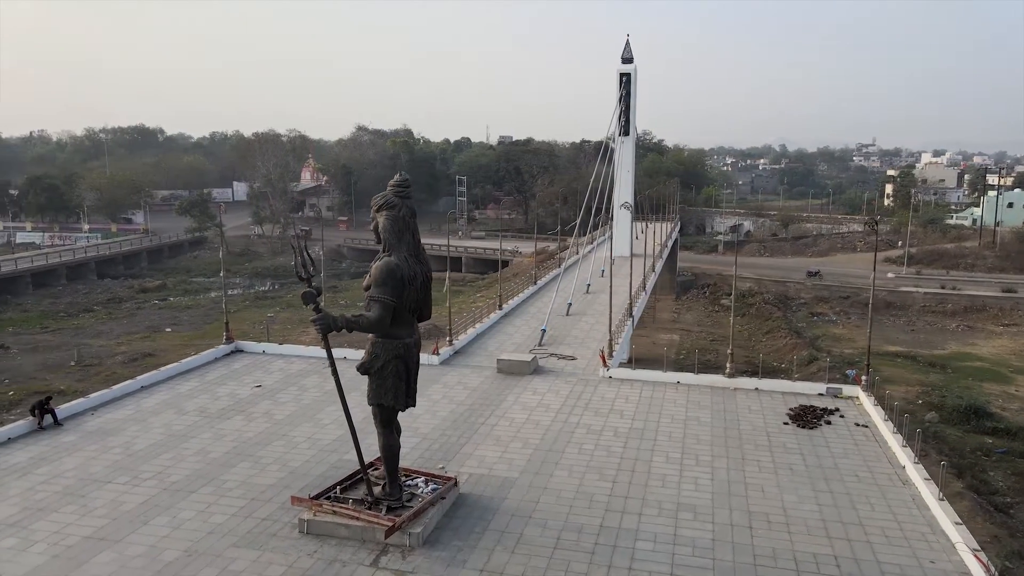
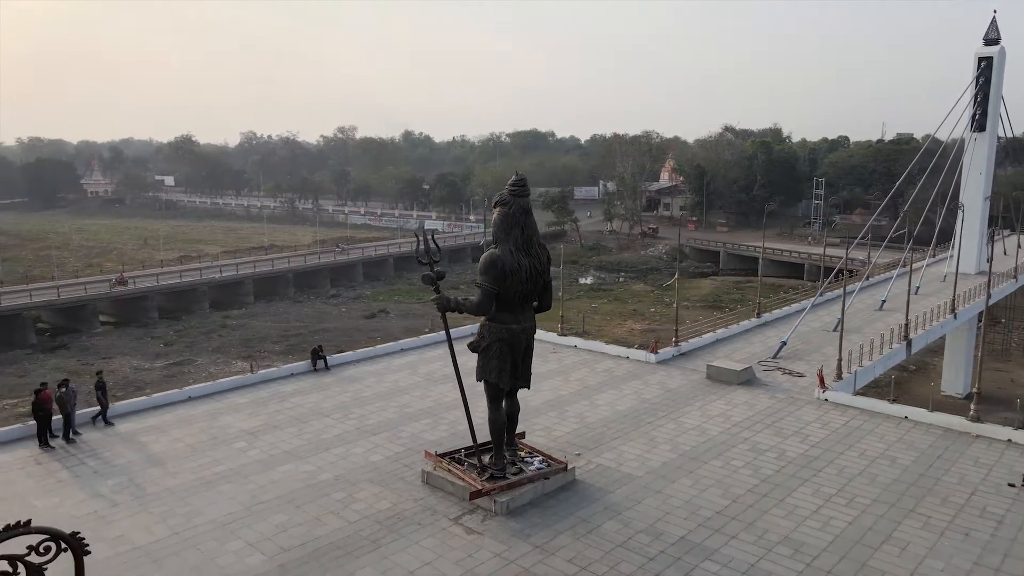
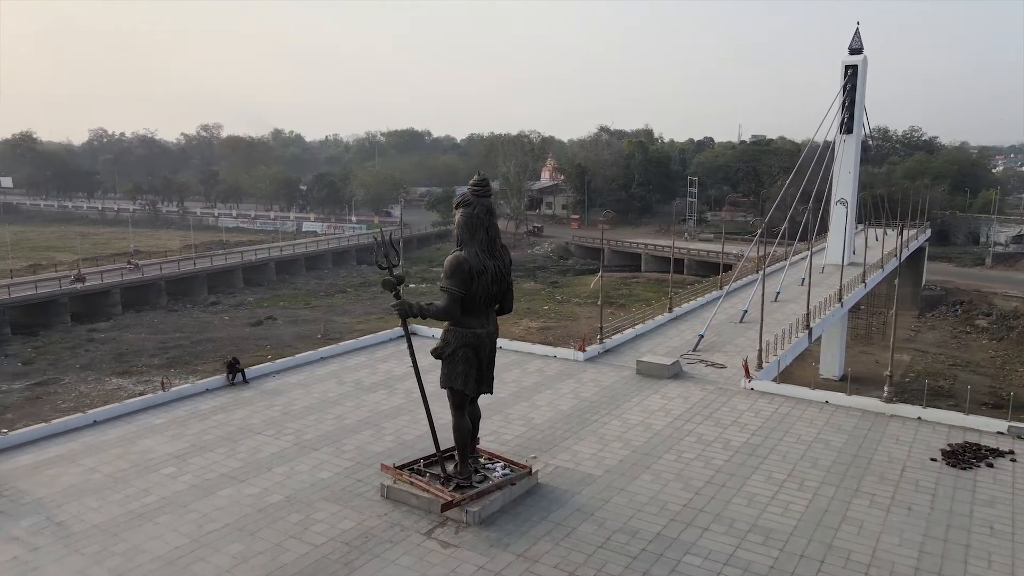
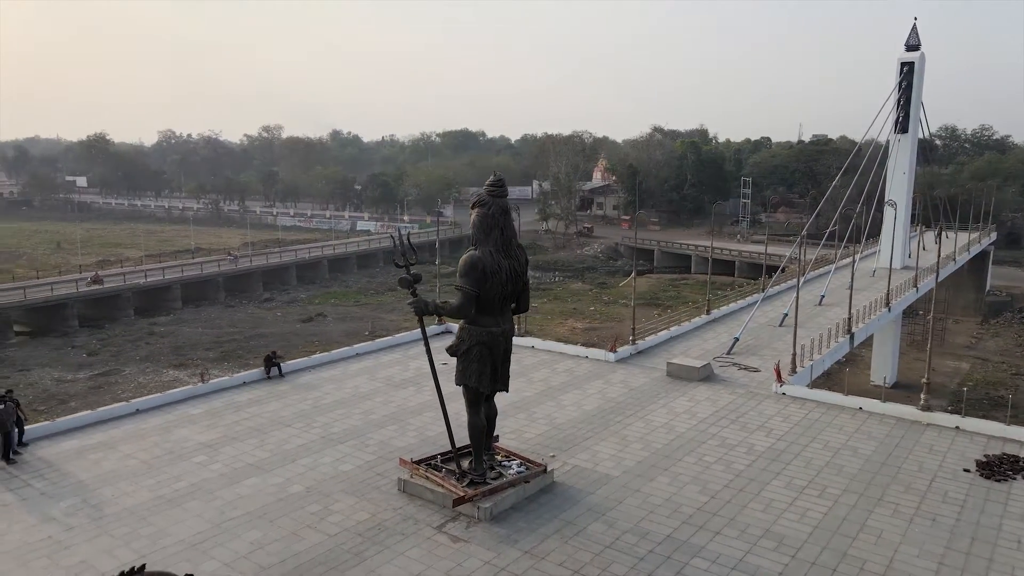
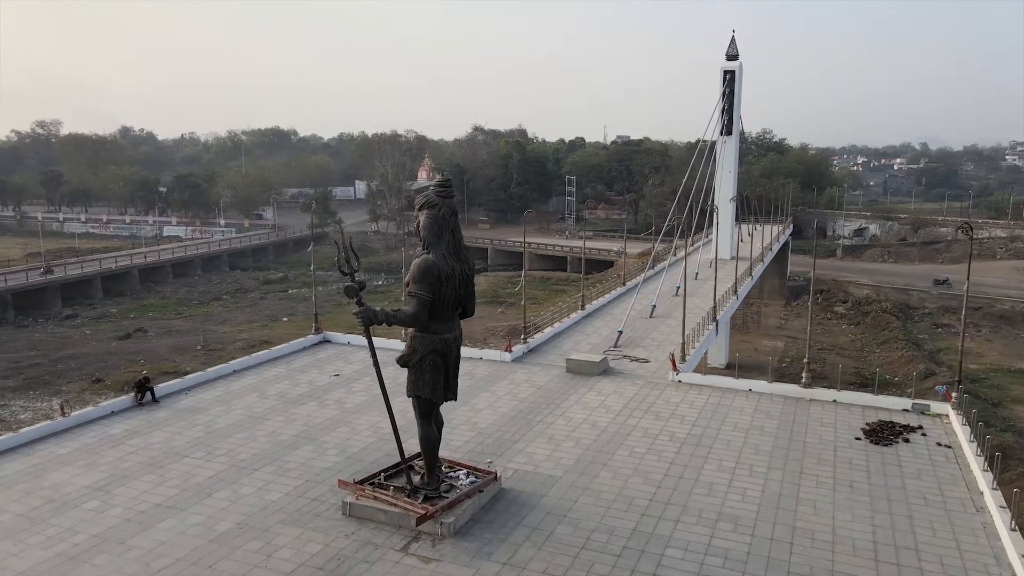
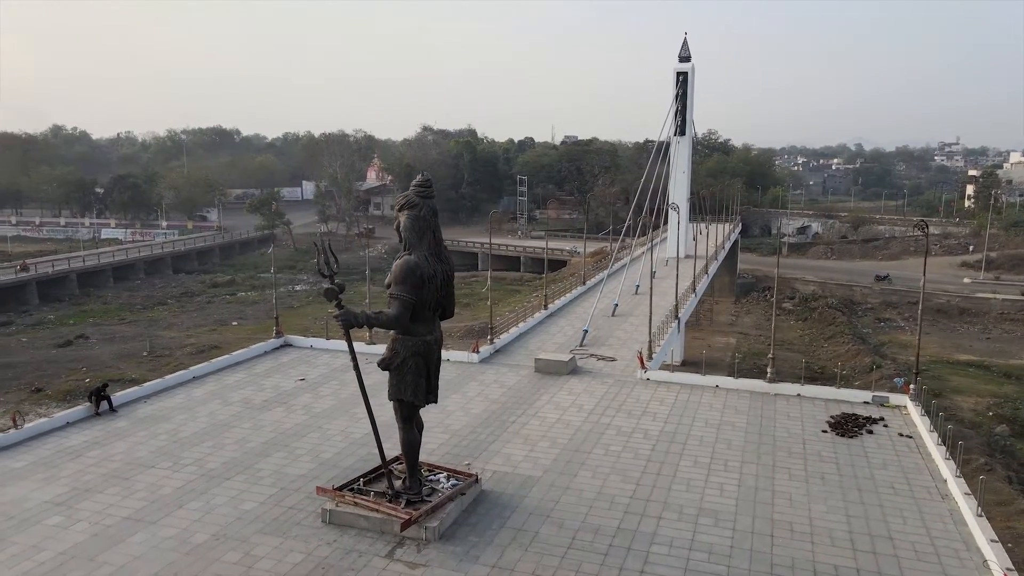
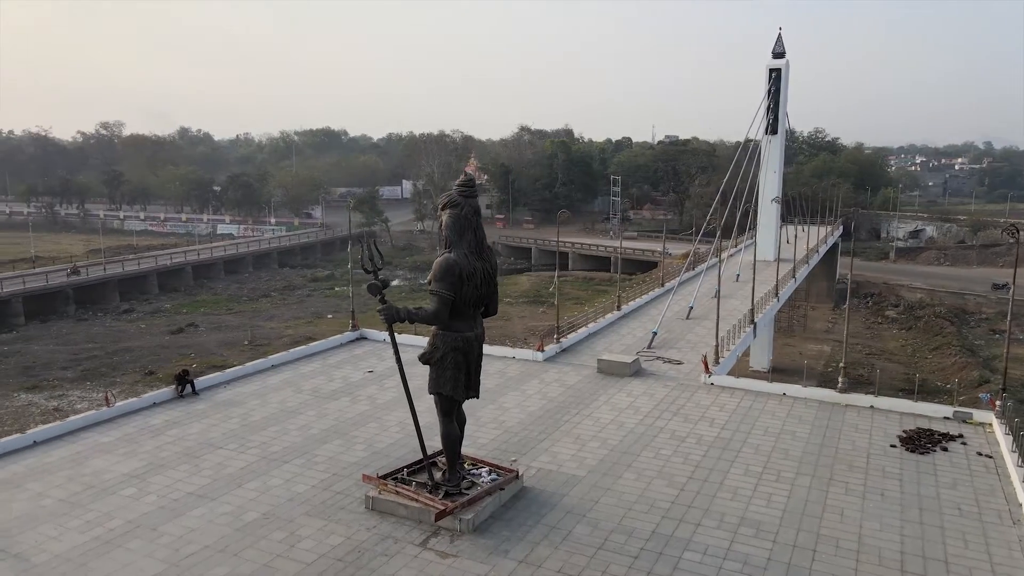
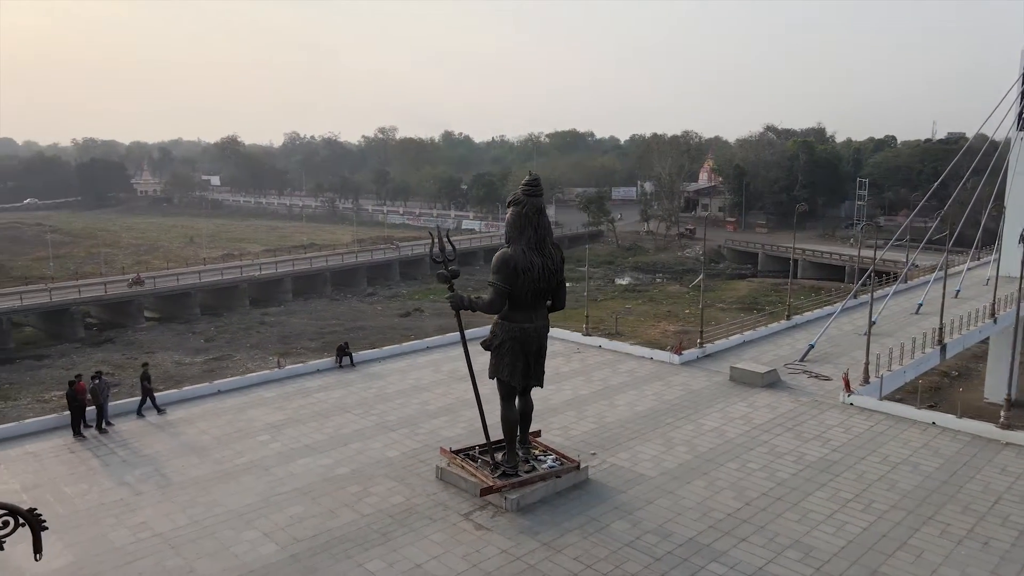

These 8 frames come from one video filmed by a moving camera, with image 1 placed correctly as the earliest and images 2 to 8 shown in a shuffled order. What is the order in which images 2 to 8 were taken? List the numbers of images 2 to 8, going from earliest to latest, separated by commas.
6, 5, 7, 3, 4, 2, 8
